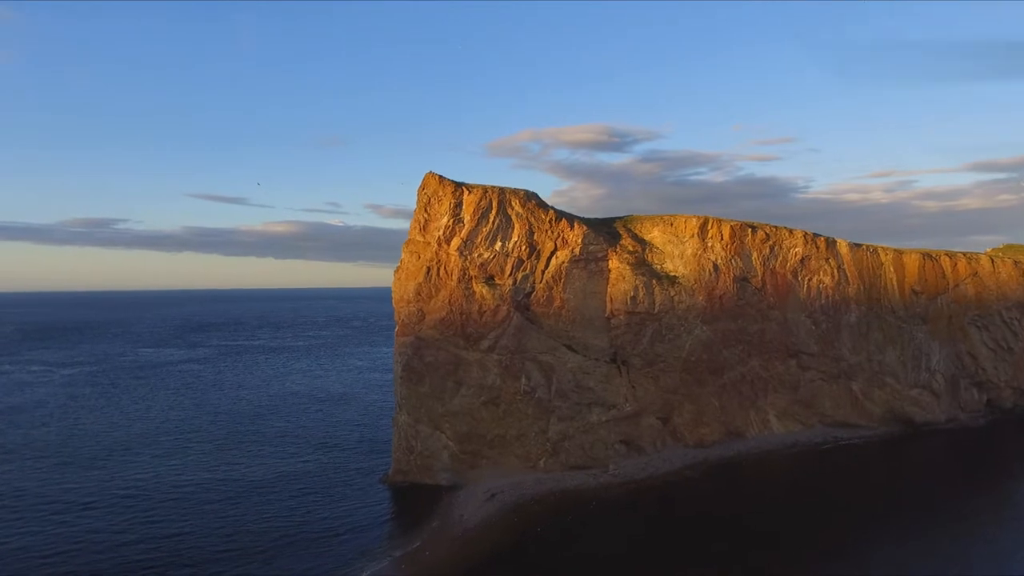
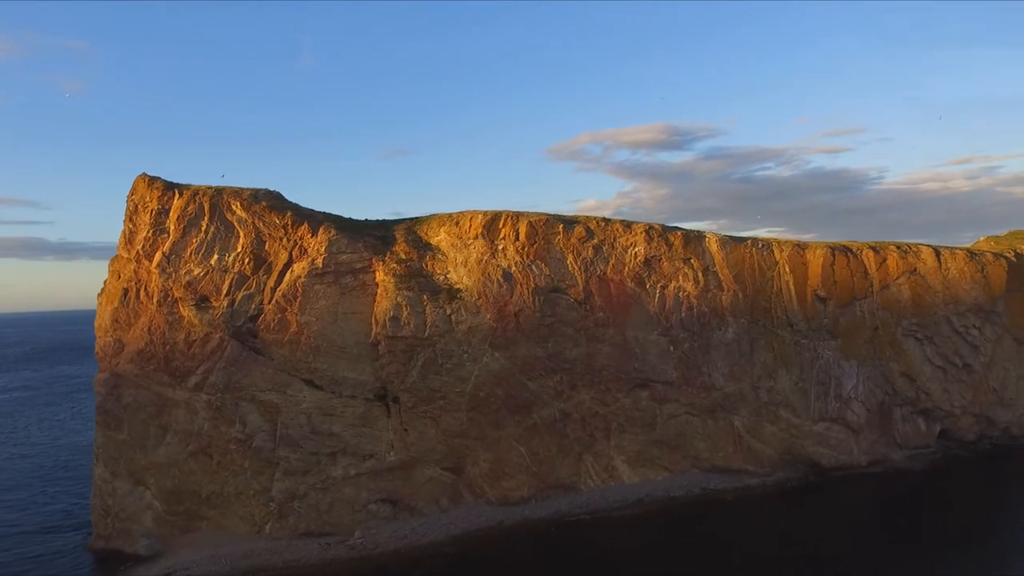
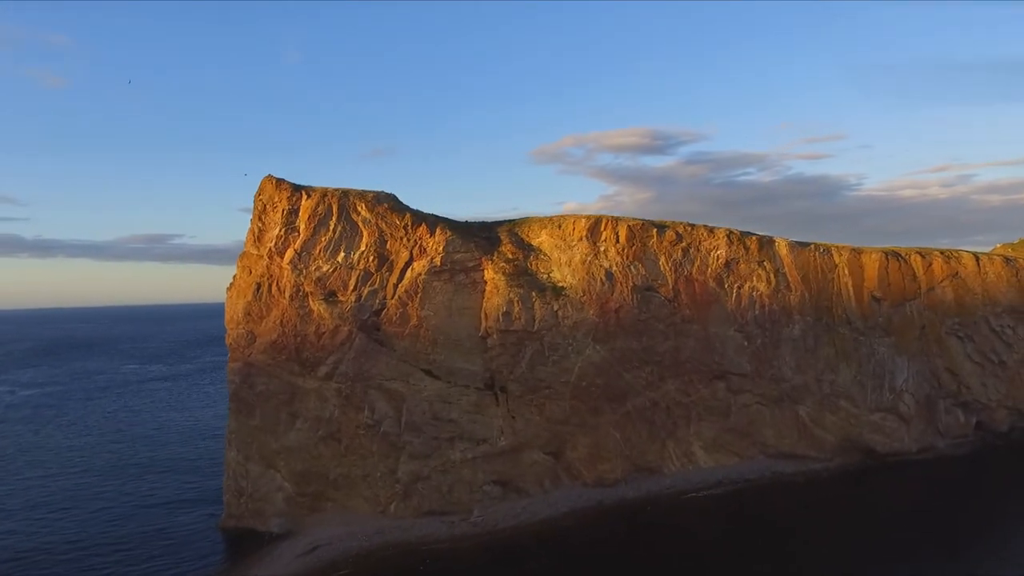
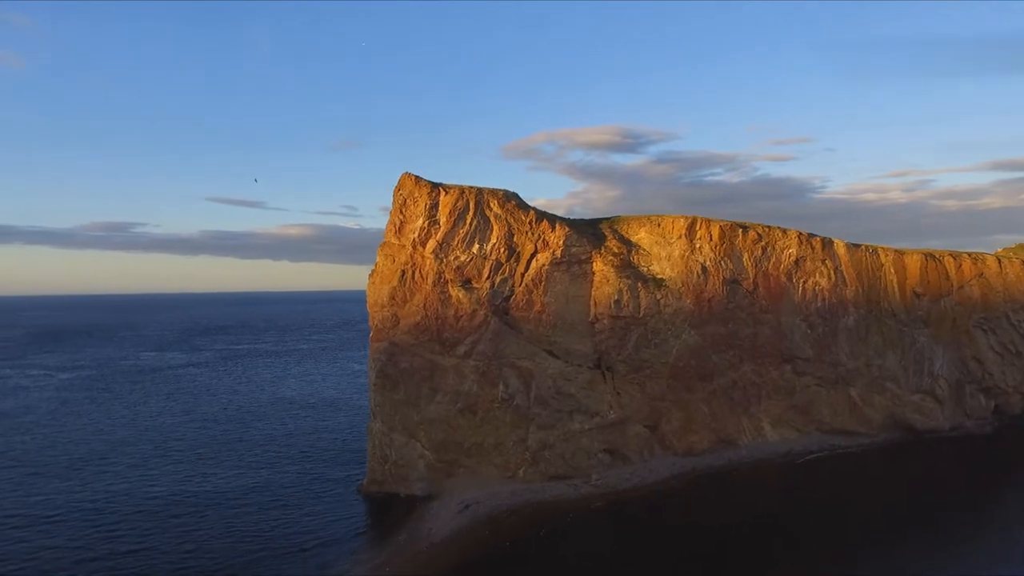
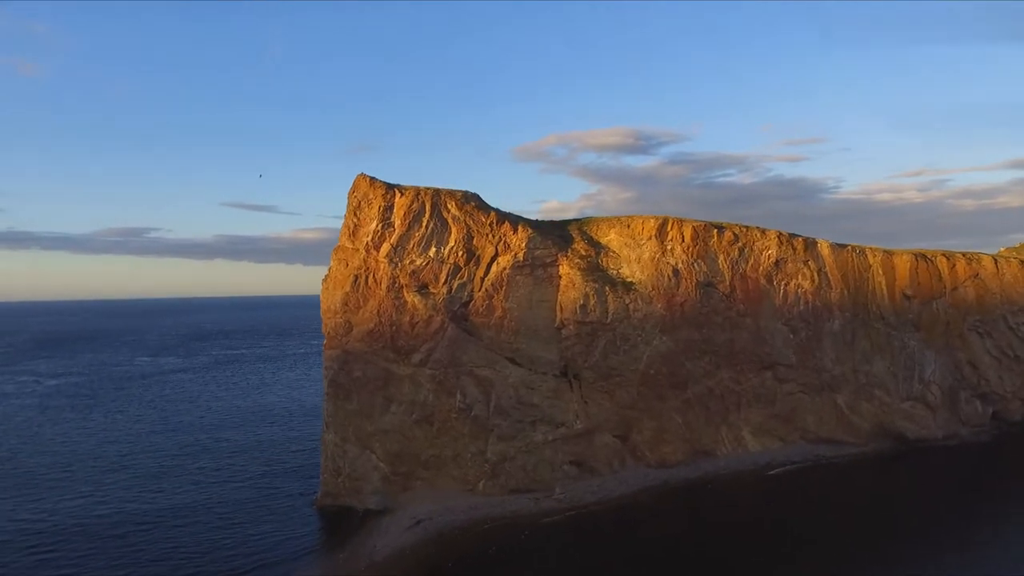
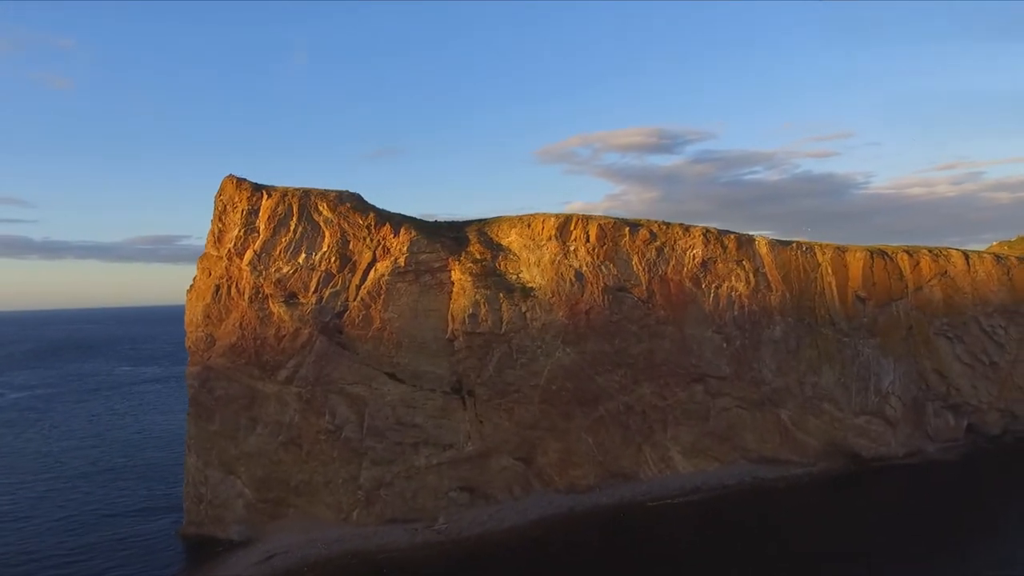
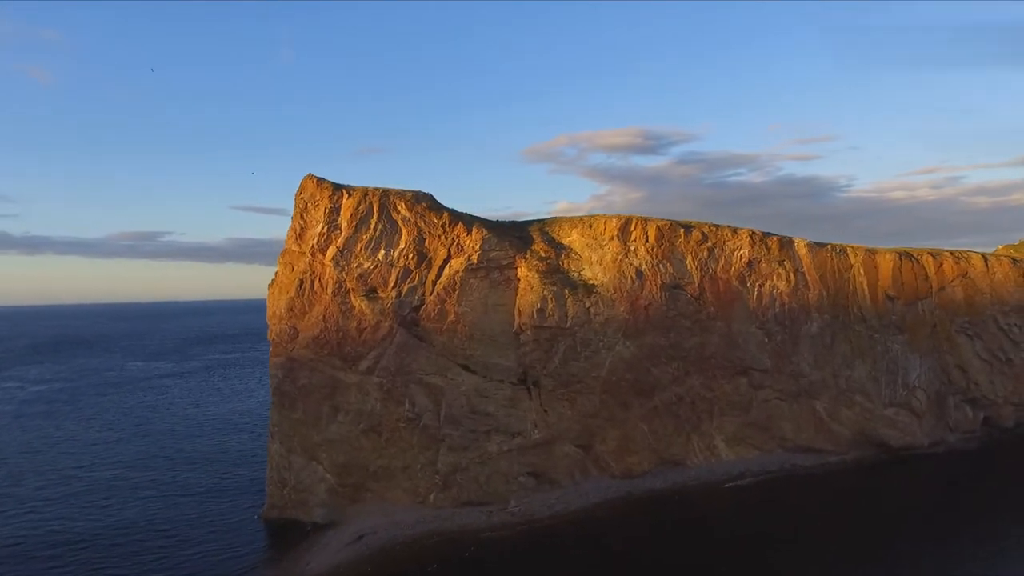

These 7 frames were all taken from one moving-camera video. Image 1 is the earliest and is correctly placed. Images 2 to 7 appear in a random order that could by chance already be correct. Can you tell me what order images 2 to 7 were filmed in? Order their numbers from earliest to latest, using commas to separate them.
4, 5, 7, 3, 6, 2
